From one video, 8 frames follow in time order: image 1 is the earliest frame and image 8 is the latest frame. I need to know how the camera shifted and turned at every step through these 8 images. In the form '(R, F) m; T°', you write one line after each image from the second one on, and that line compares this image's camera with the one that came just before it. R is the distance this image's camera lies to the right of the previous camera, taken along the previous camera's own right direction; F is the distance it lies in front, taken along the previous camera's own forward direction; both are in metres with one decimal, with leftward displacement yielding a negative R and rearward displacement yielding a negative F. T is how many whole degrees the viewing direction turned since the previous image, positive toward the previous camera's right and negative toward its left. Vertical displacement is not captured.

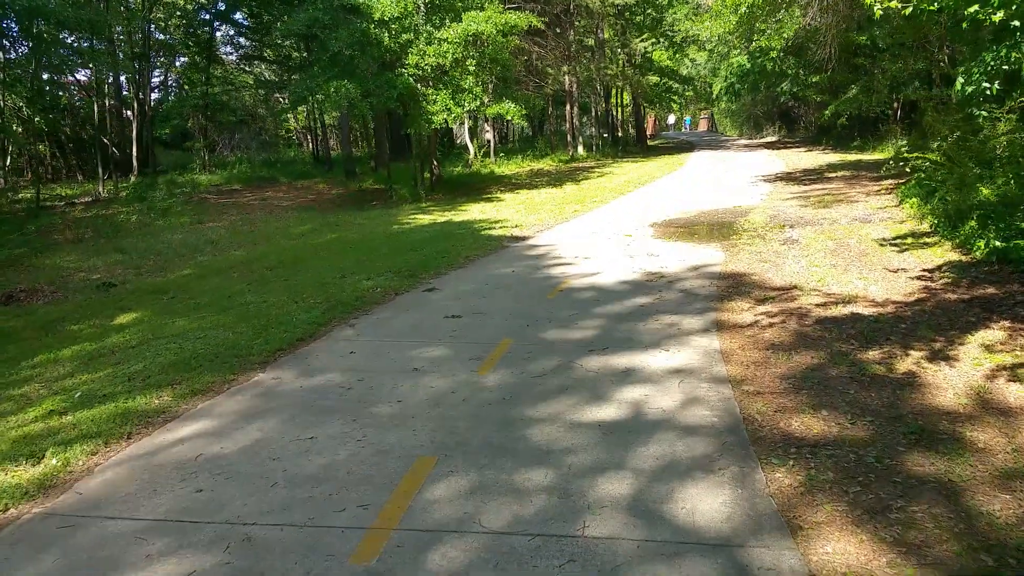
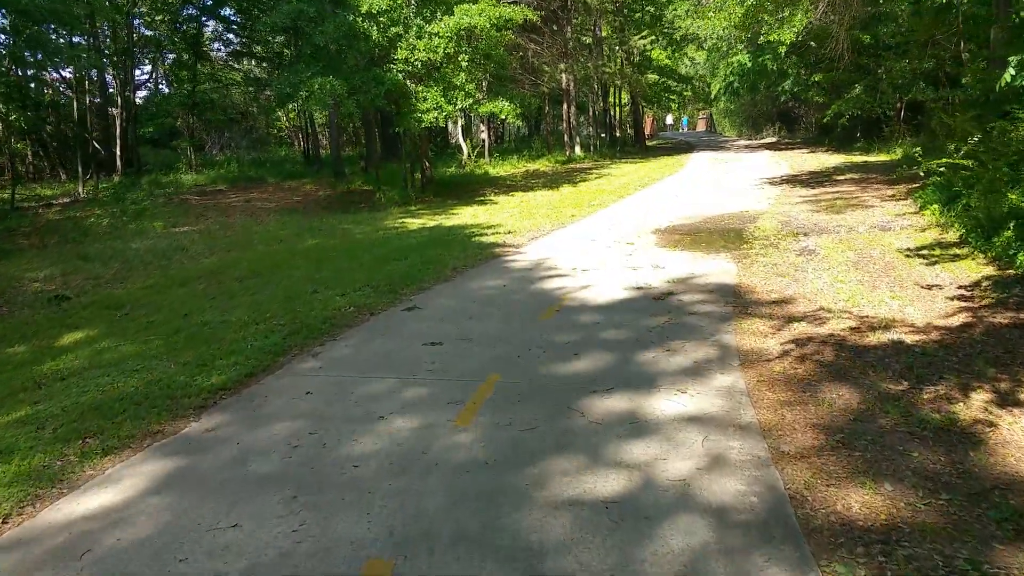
(+0.1, +0.9) m; 0°
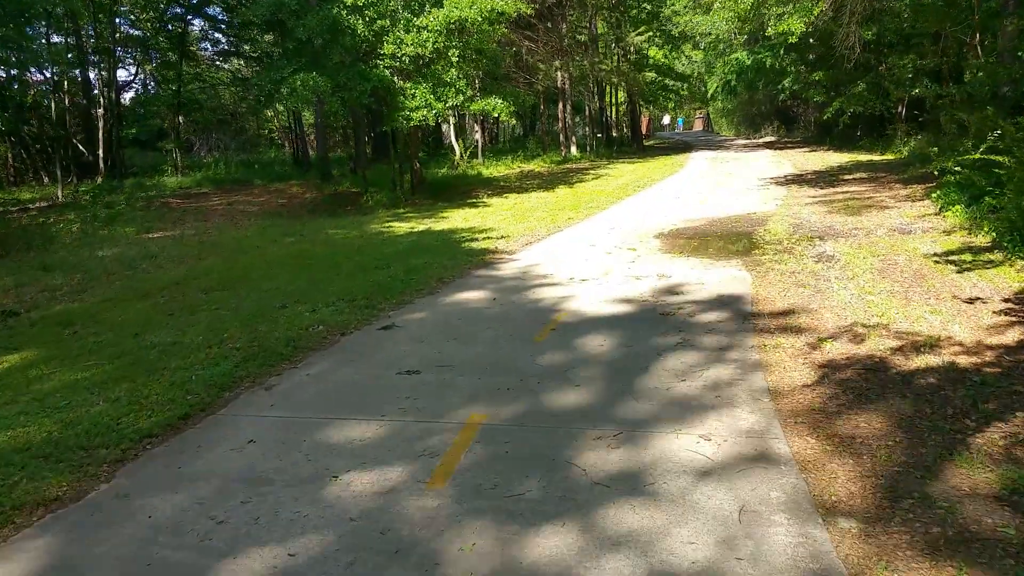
(0.0, +0.8) m; 0°
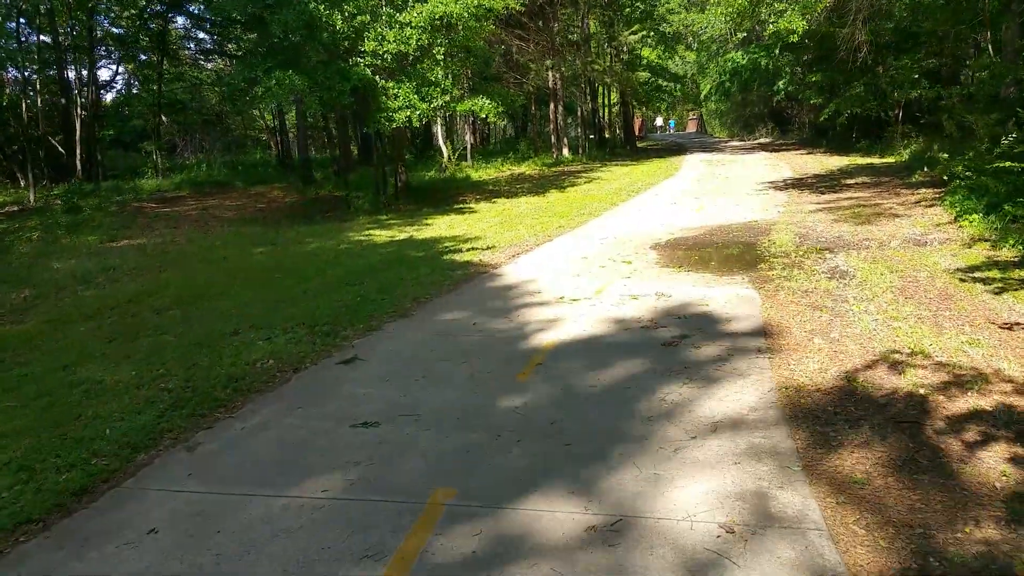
(+0.1, +0.8) m; +1°
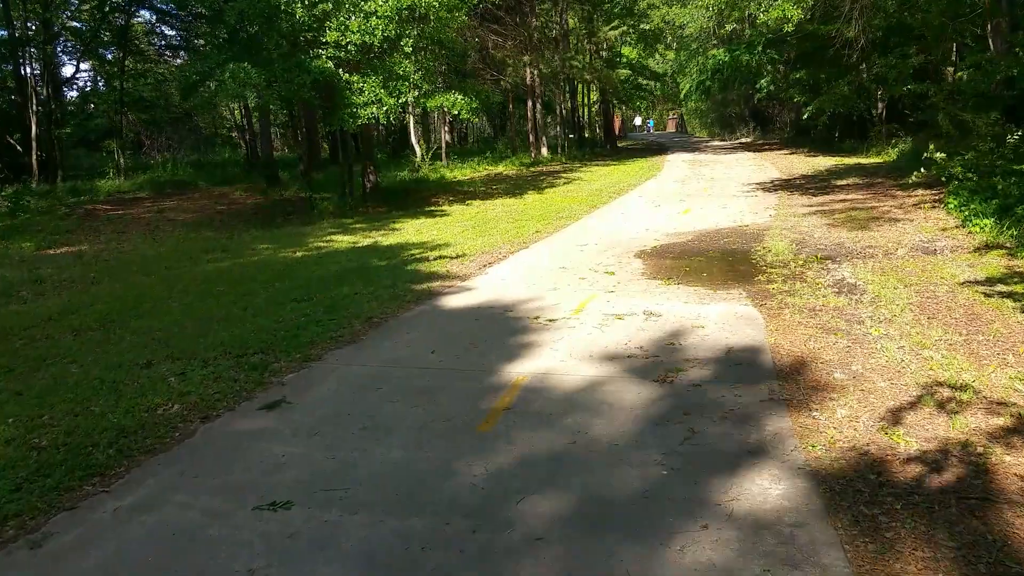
(+0.1, +1.0) m; +1°
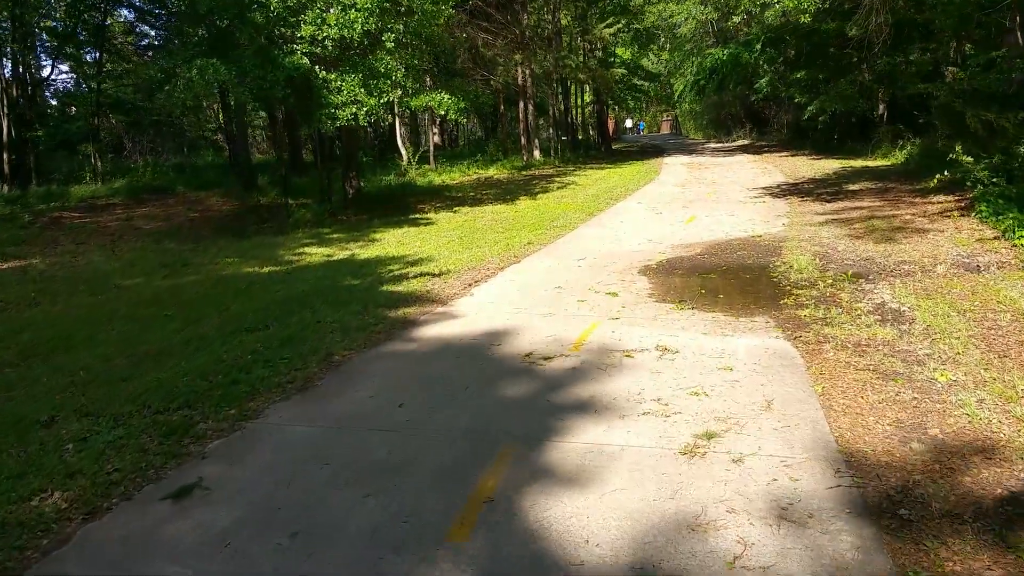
(0.0, +1.1) m; 0°
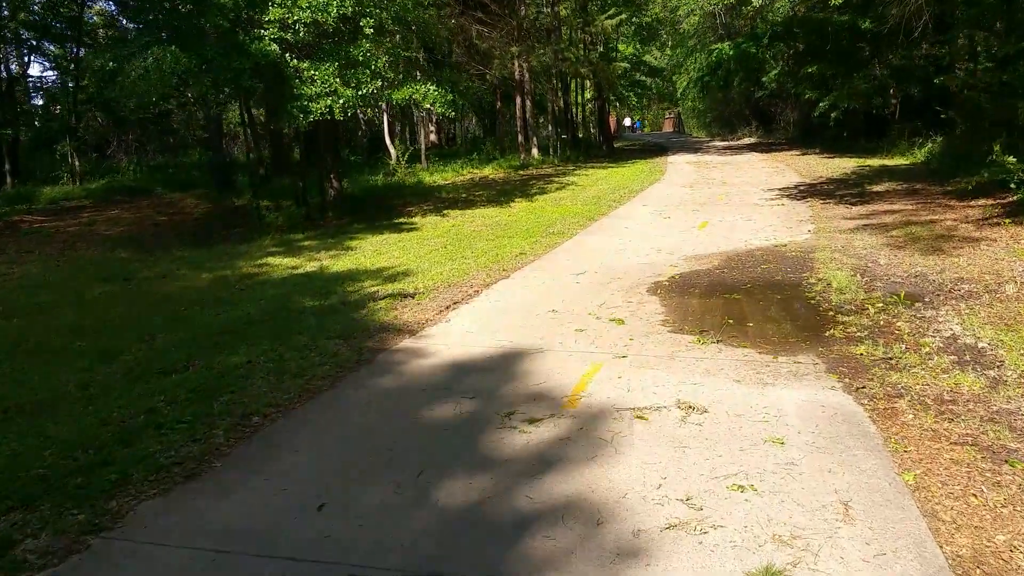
(+0.1, +1.3) m; 0°
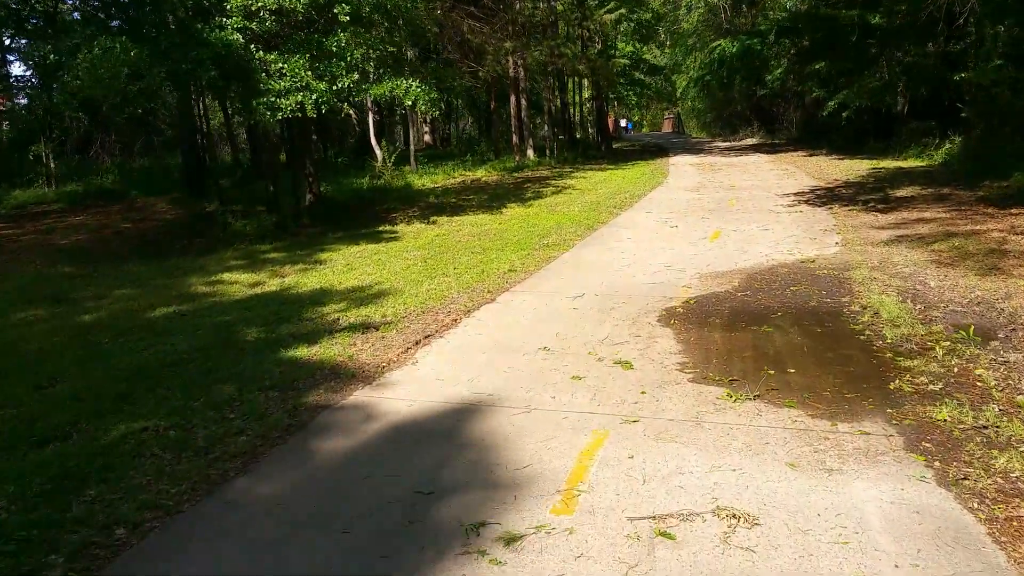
(+0.1, +1.2) m; 0°
